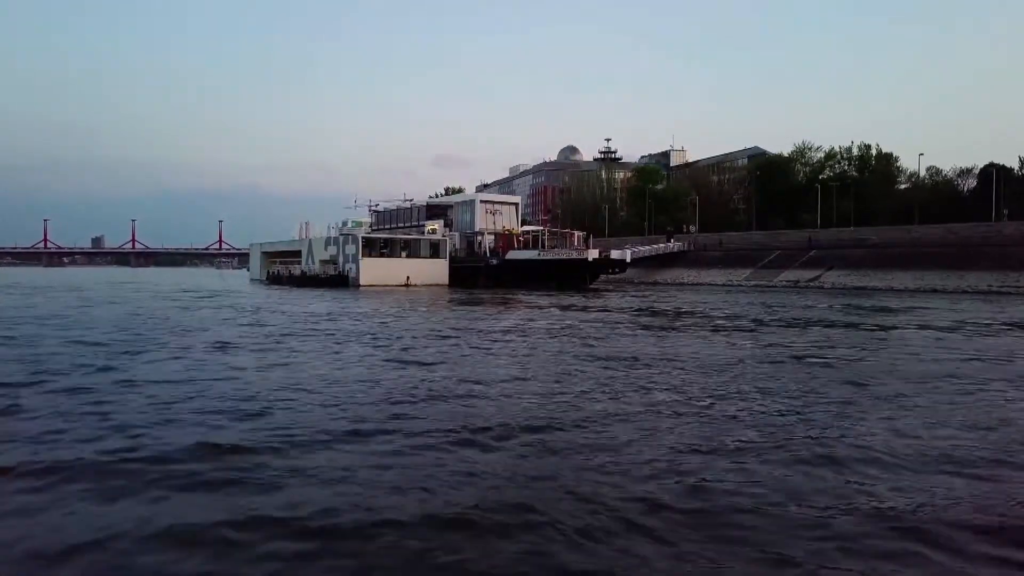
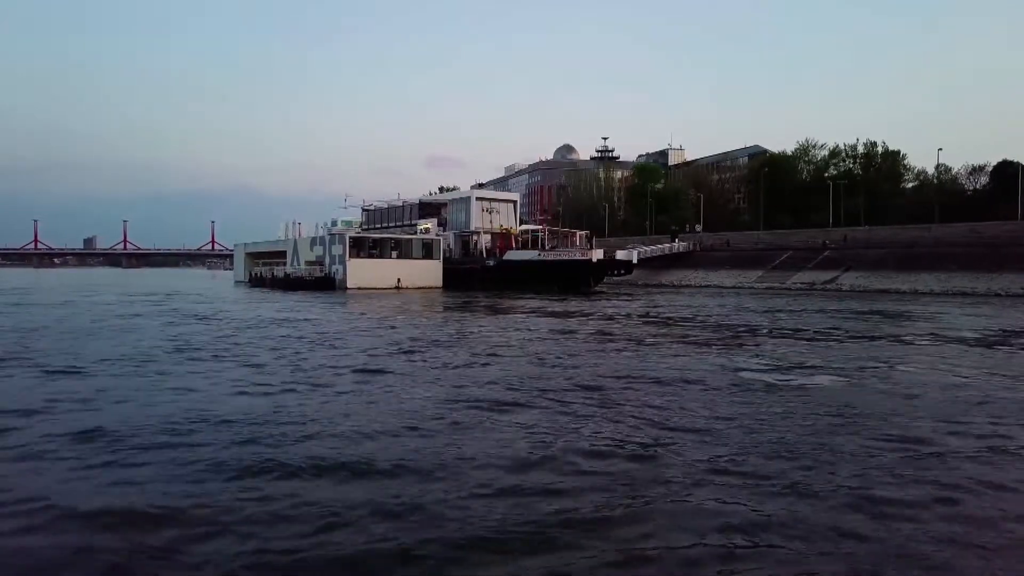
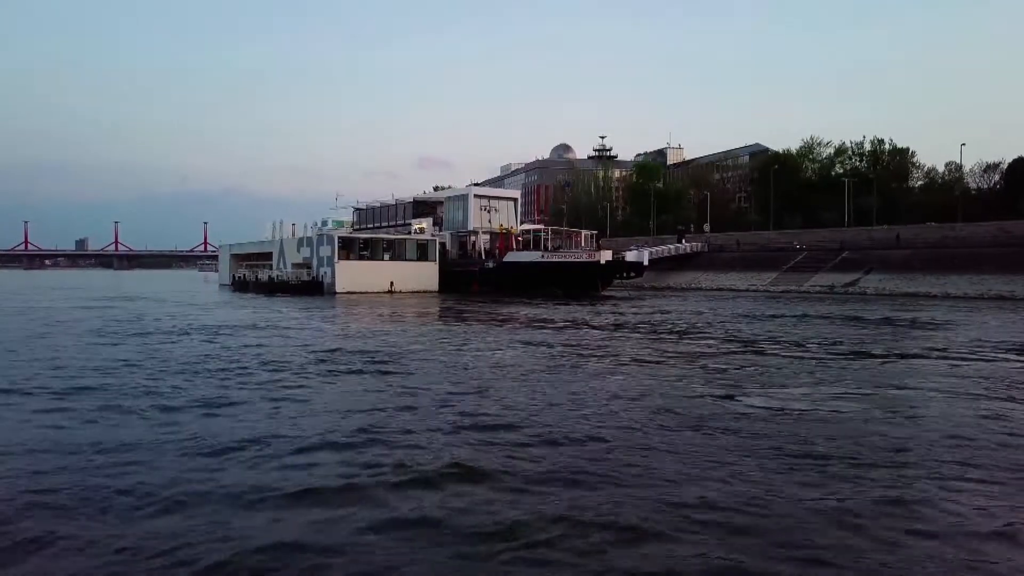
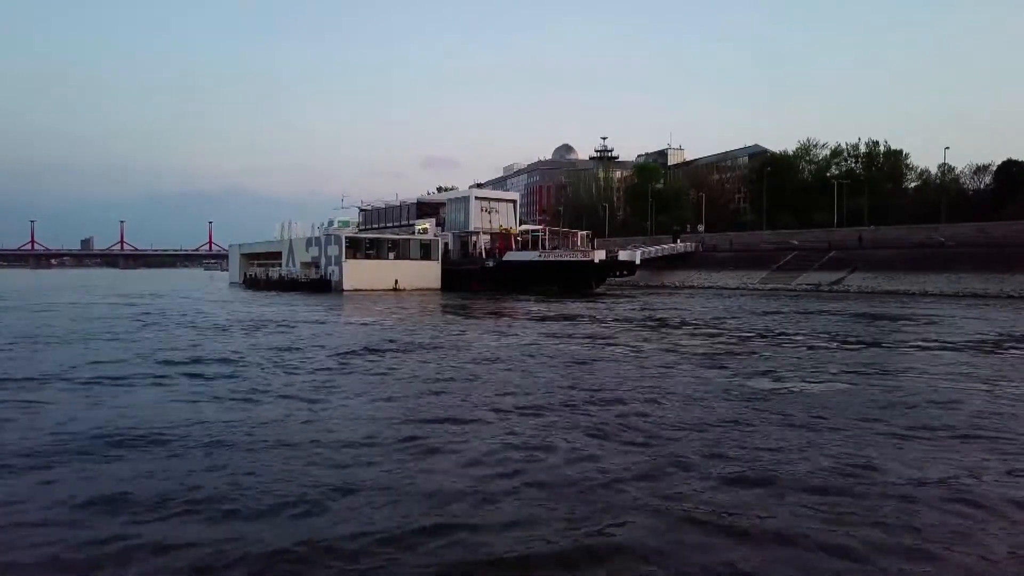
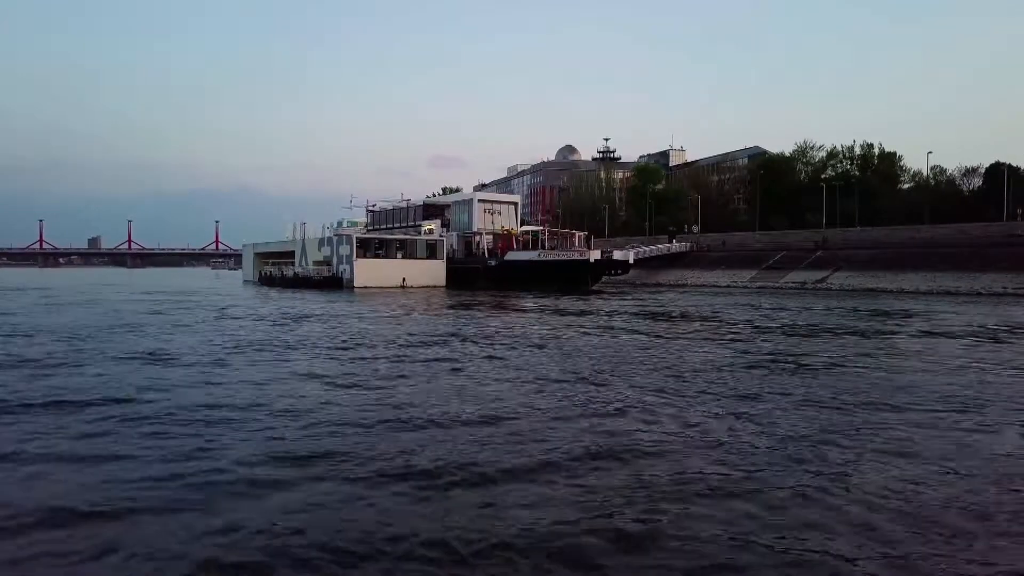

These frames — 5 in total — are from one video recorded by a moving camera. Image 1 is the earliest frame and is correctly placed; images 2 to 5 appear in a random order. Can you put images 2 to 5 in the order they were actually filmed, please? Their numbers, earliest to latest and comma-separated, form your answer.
5, 2, 4, 3
